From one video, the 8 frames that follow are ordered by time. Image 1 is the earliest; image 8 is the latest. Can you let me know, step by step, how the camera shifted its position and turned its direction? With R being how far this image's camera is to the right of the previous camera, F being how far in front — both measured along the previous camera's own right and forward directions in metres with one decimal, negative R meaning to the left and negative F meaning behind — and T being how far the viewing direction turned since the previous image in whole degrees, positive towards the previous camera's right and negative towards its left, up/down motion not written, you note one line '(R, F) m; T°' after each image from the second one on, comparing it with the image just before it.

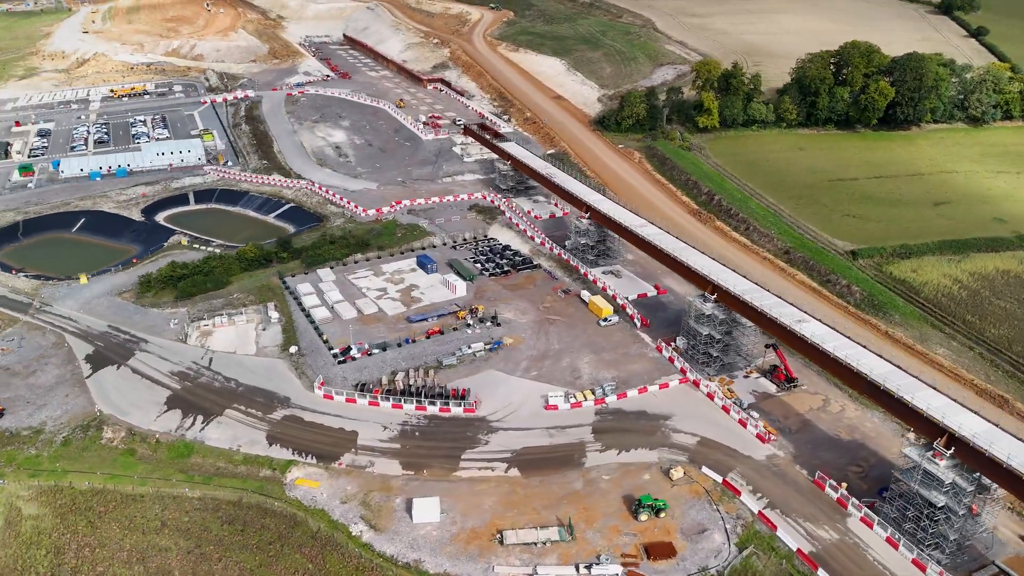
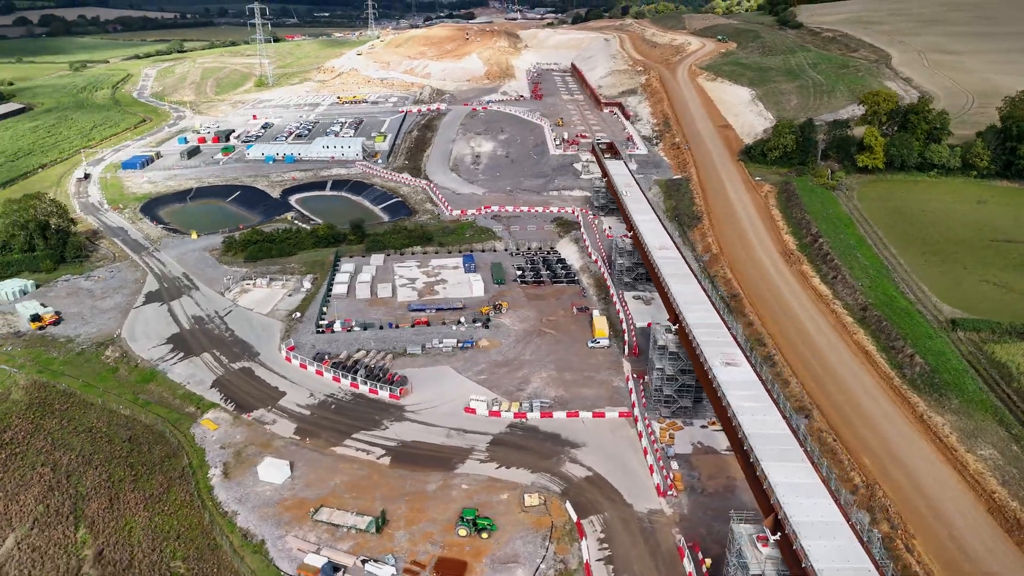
(+13.4, +3.8) m; -21°
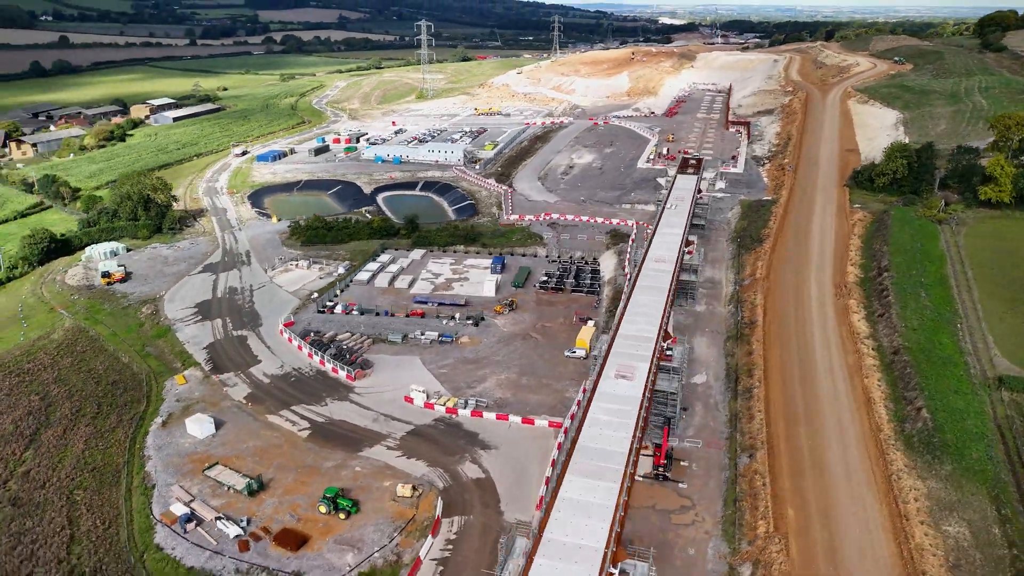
(+9.5, +2.1) m; -15°
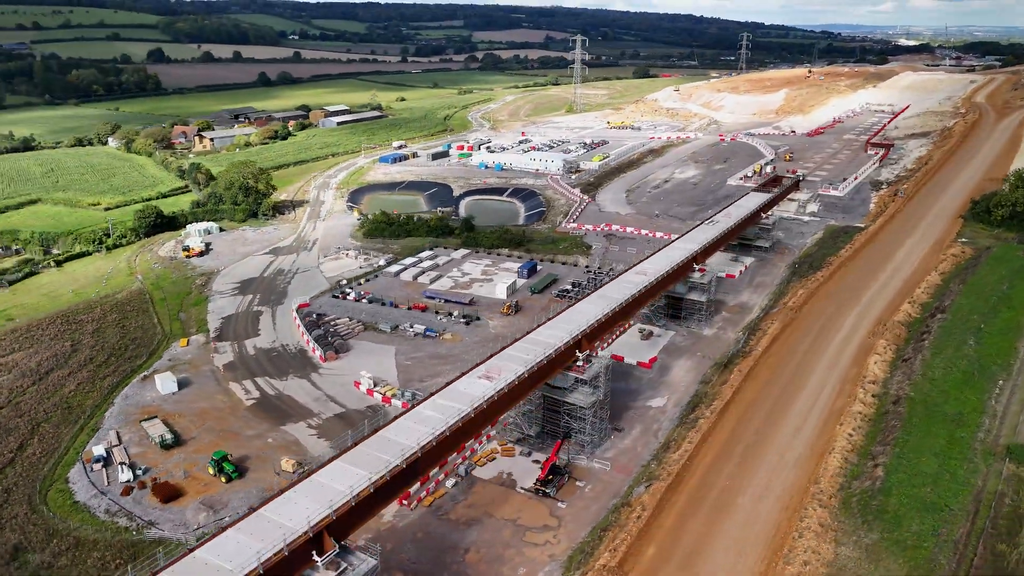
(+9.4, +2.0) m; -15°
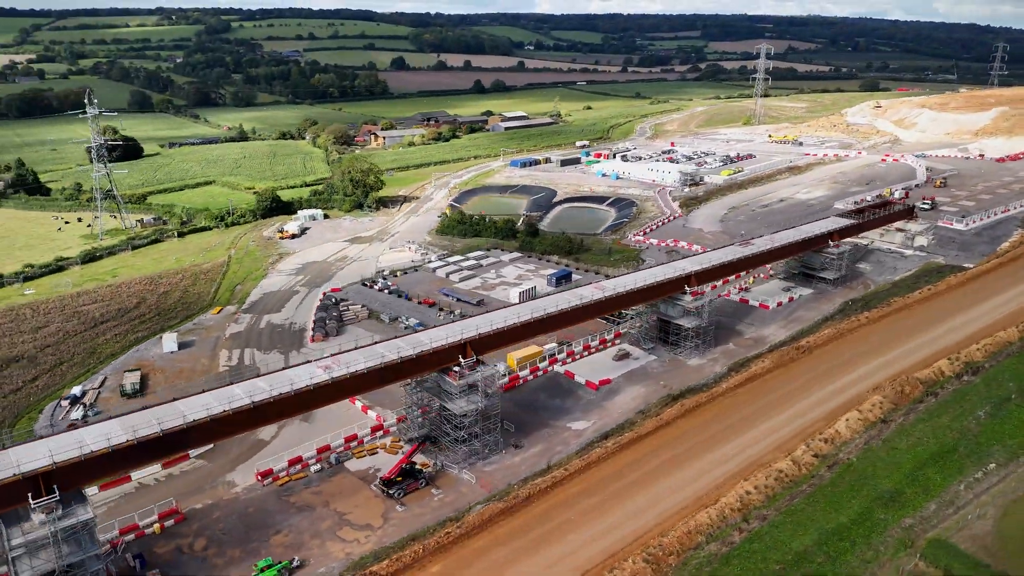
(+10.6, +2.2) m; -17°
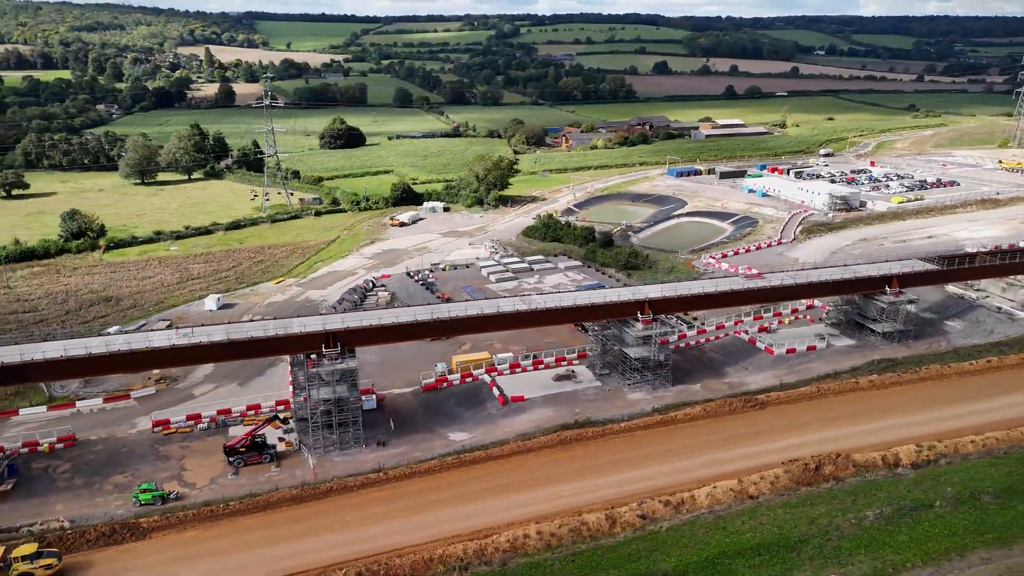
(+12.6, +2.8) m; -20°
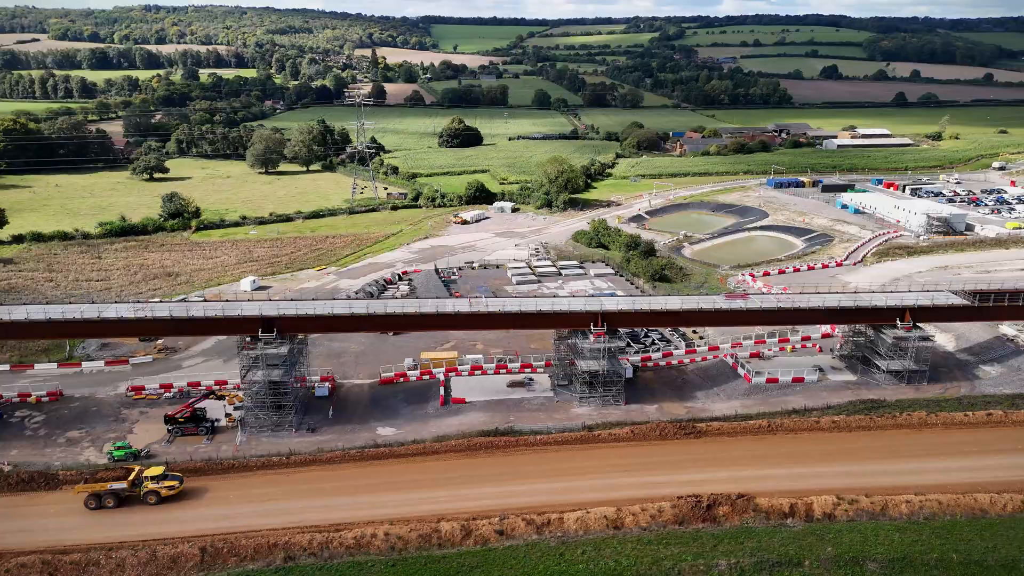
(+7.6, +1.2) m; -12°
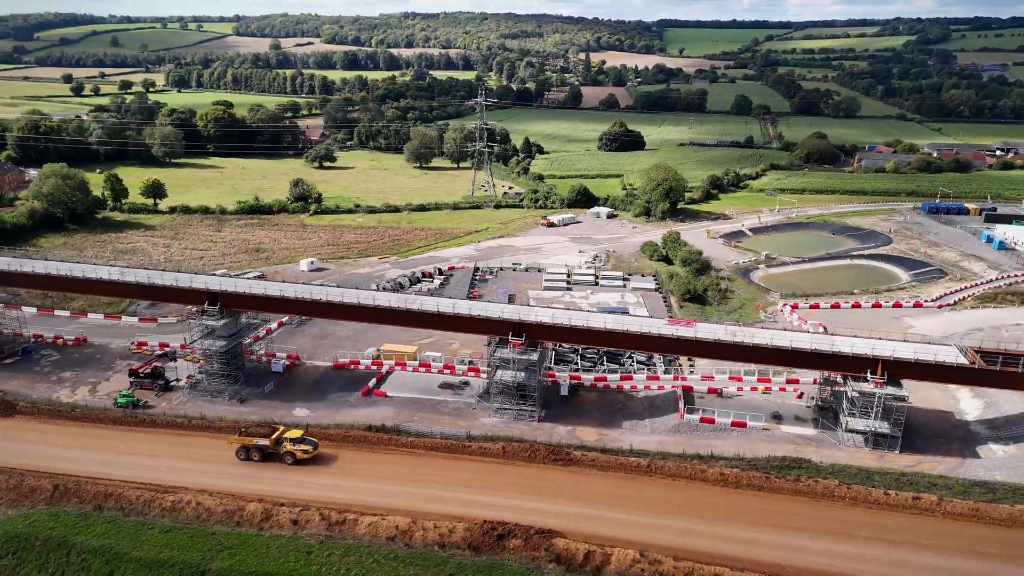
(+10.5, +2.1) m; -17°
